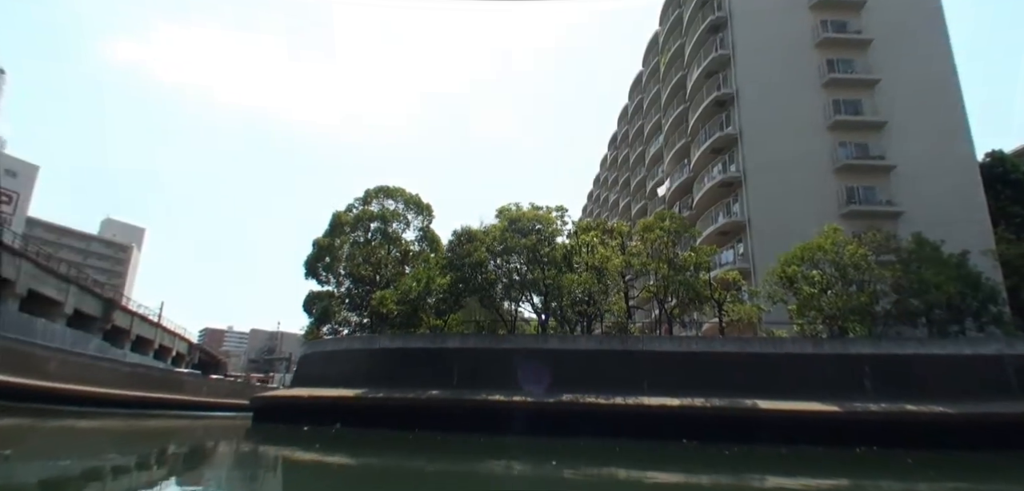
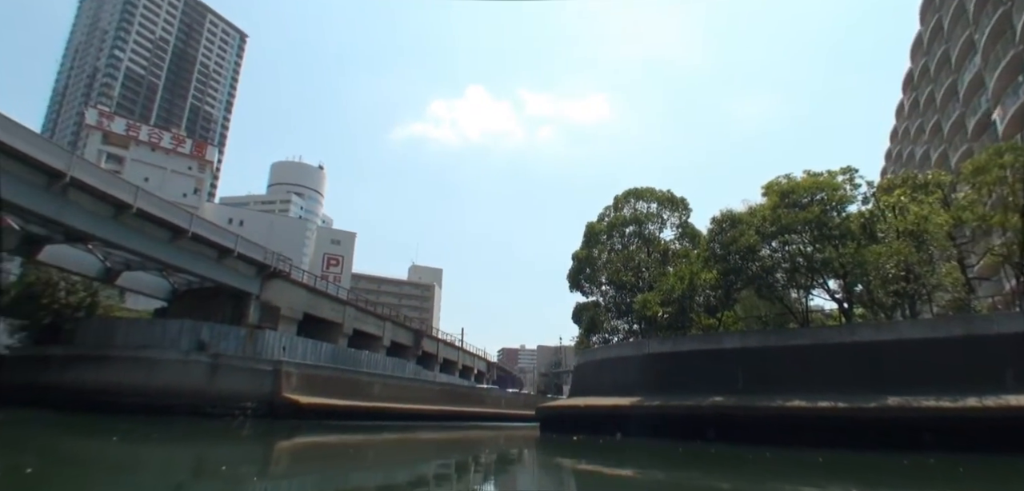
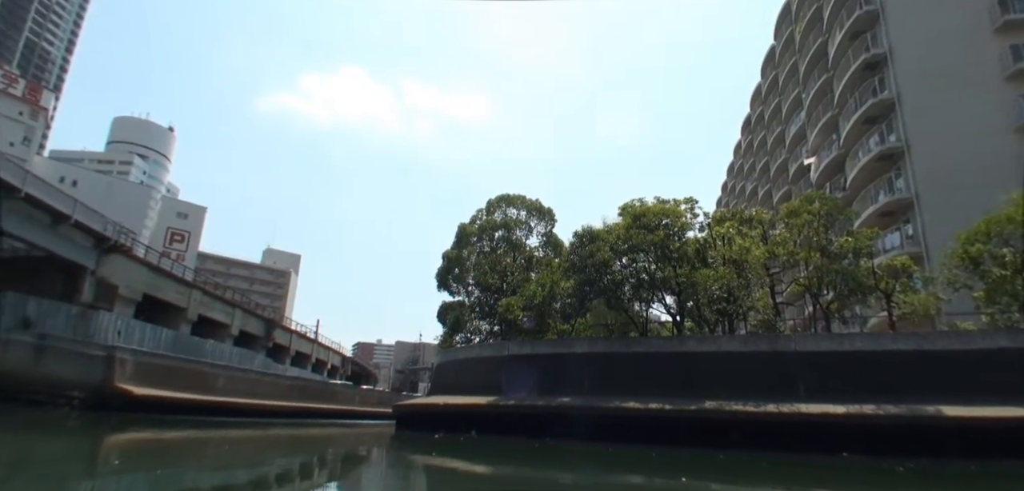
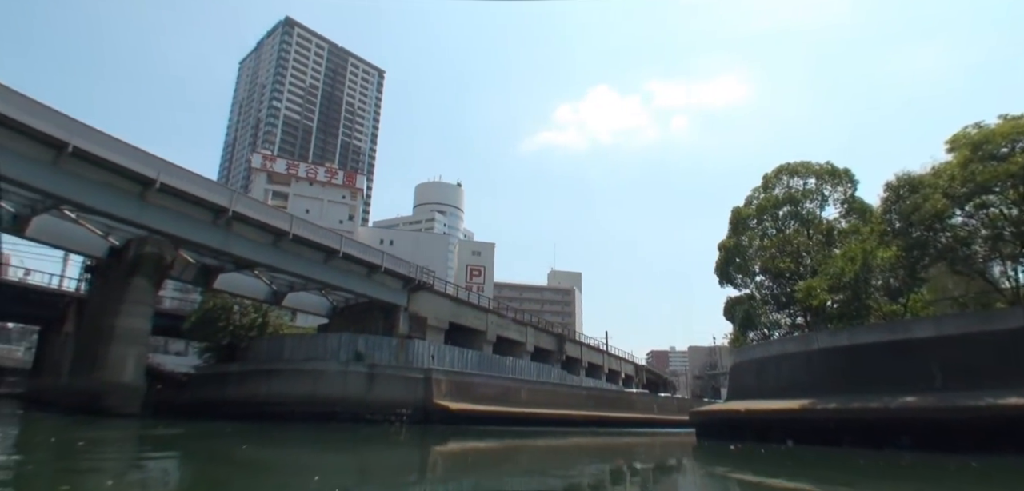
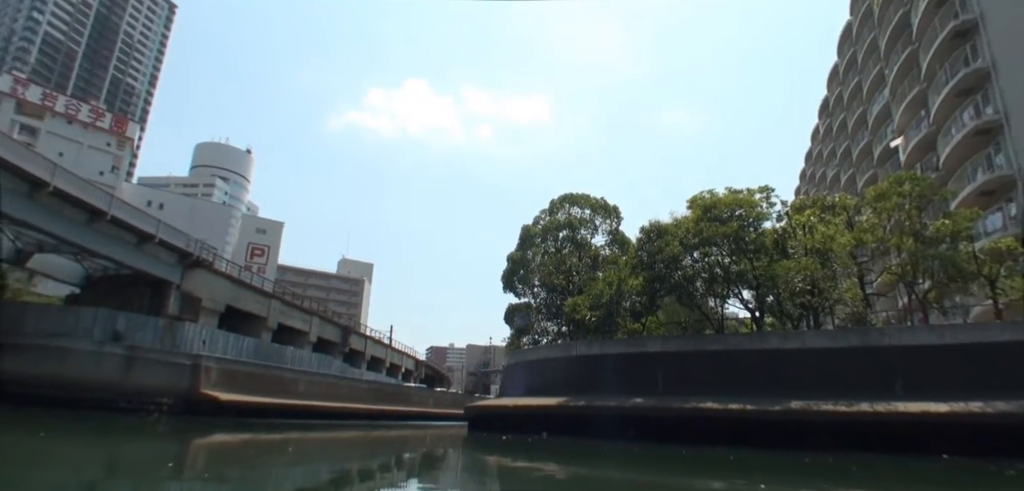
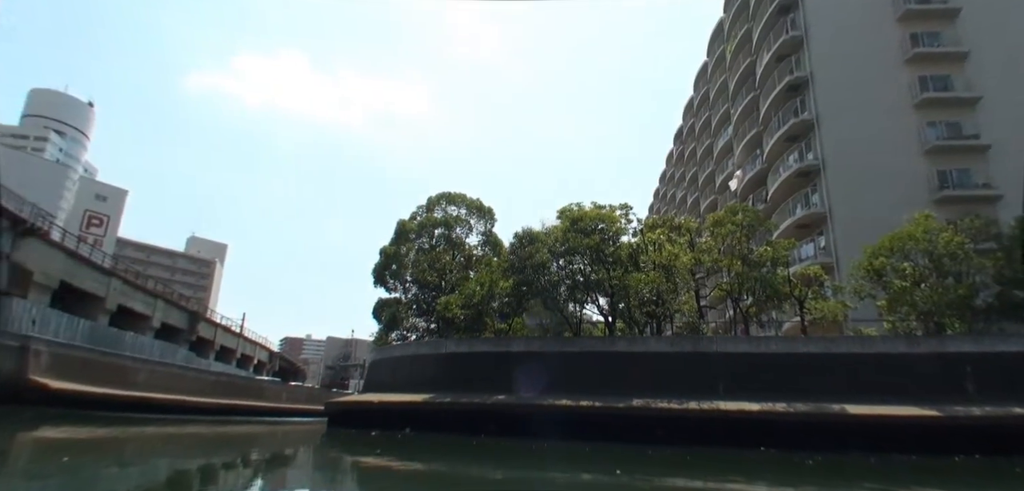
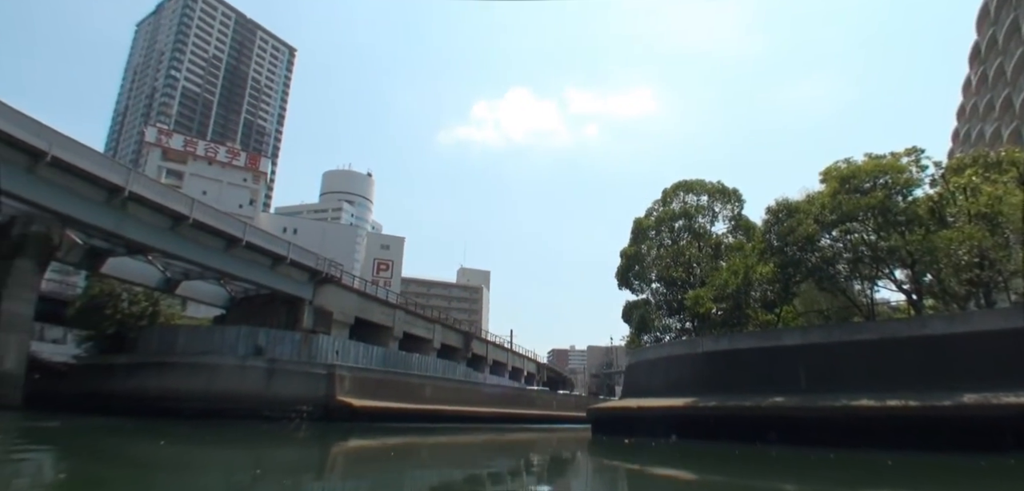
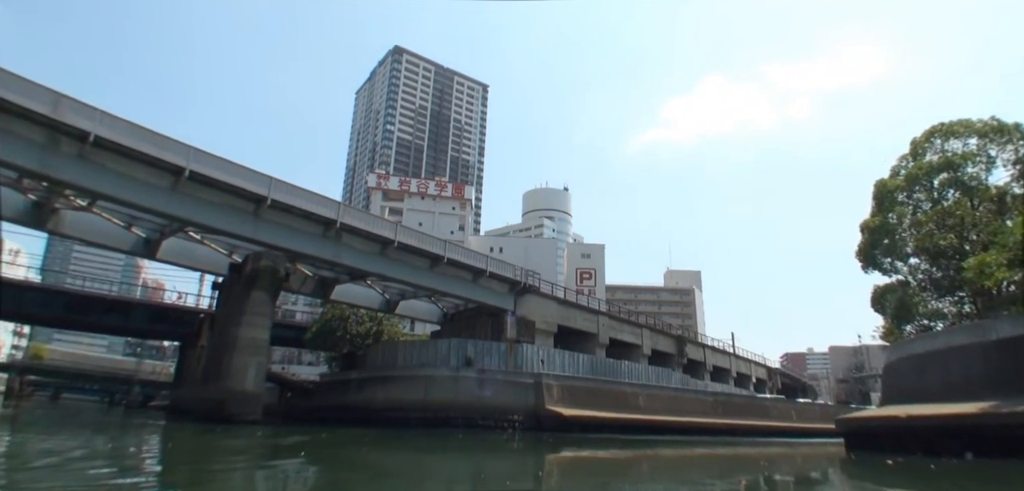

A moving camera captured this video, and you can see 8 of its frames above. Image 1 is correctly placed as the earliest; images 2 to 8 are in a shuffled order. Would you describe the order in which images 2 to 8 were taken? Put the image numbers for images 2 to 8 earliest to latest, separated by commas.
6, 3, 5, 2, 7, 4, 8
